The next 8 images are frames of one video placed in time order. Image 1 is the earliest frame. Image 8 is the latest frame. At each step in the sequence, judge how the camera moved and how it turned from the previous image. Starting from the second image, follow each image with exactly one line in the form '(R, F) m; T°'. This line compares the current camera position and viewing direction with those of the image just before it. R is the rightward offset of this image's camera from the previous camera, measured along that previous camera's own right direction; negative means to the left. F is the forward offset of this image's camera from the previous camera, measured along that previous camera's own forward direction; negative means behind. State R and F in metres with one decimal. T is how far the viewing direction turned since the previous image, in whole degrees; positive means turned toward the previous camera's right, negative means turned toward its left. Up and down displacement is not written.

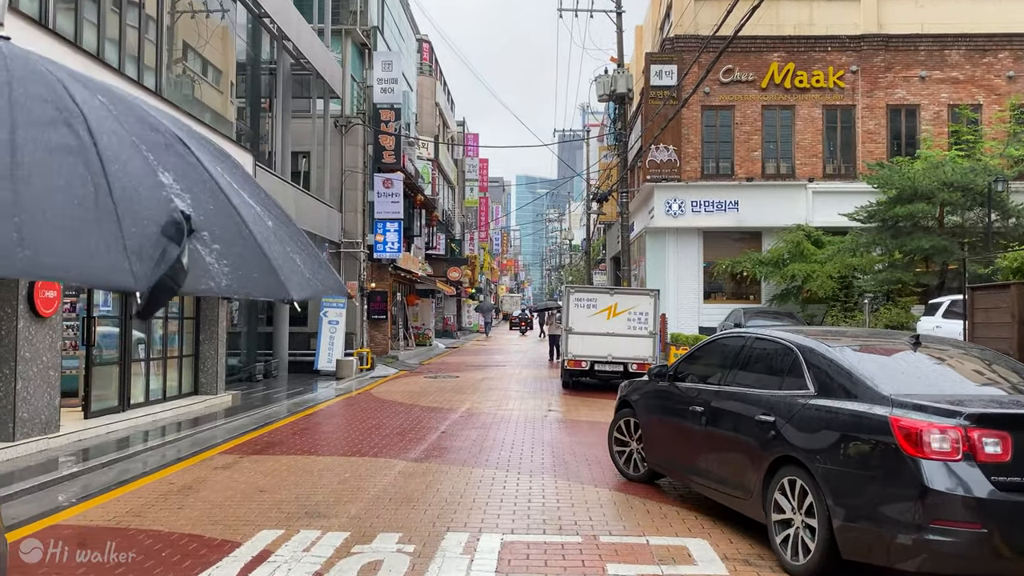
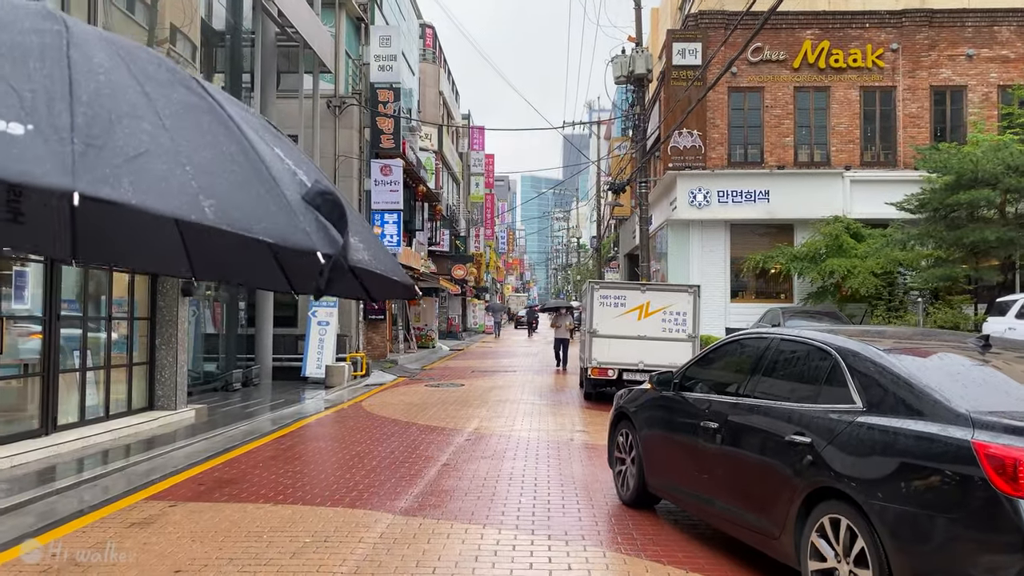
(-0.1, +2.1) m; 0°
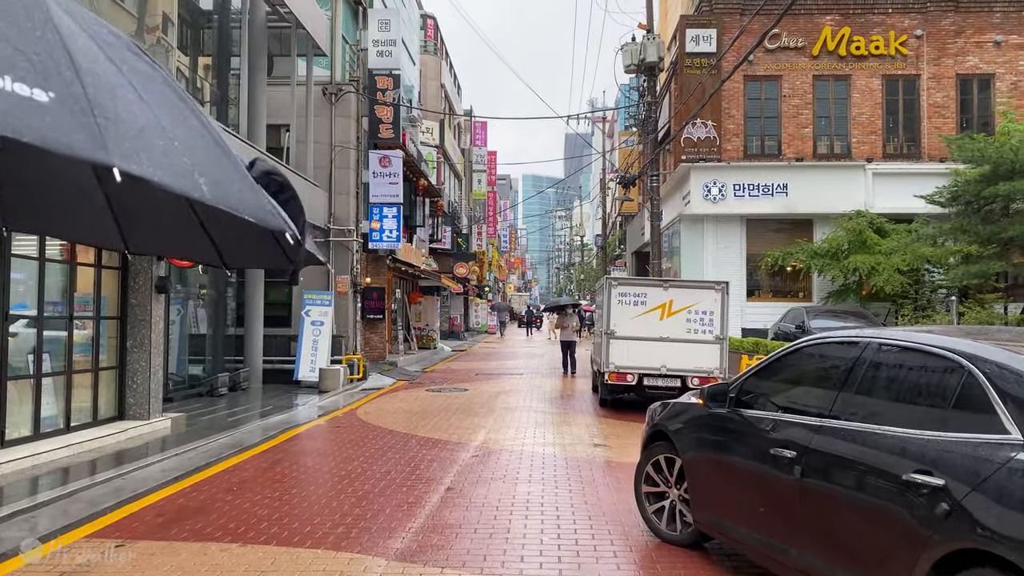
(-0.1, +1.1) m; 0°
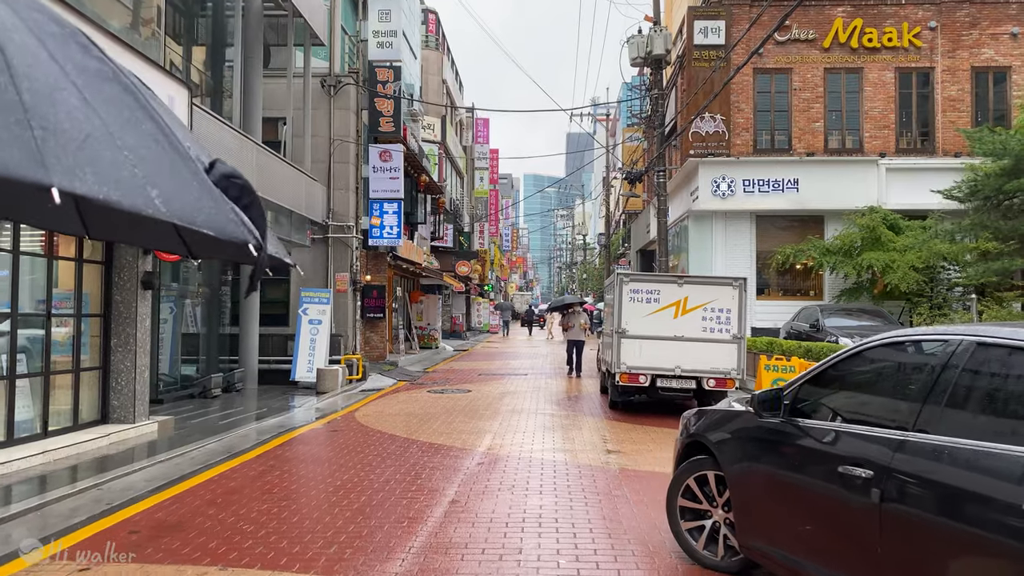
(-0.1, +0.6) m; 0°
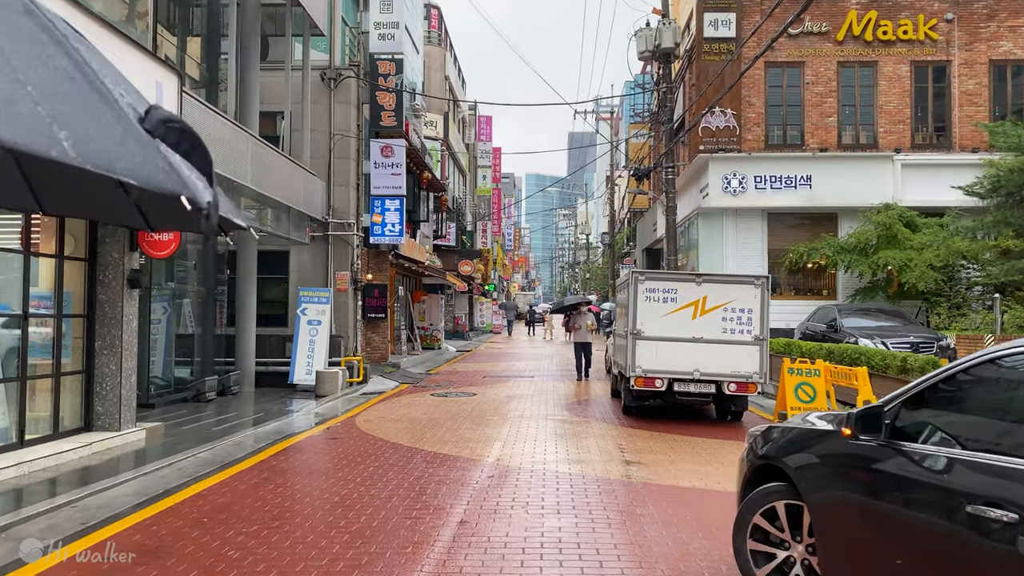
(-0.1, +0.6) m; 0°
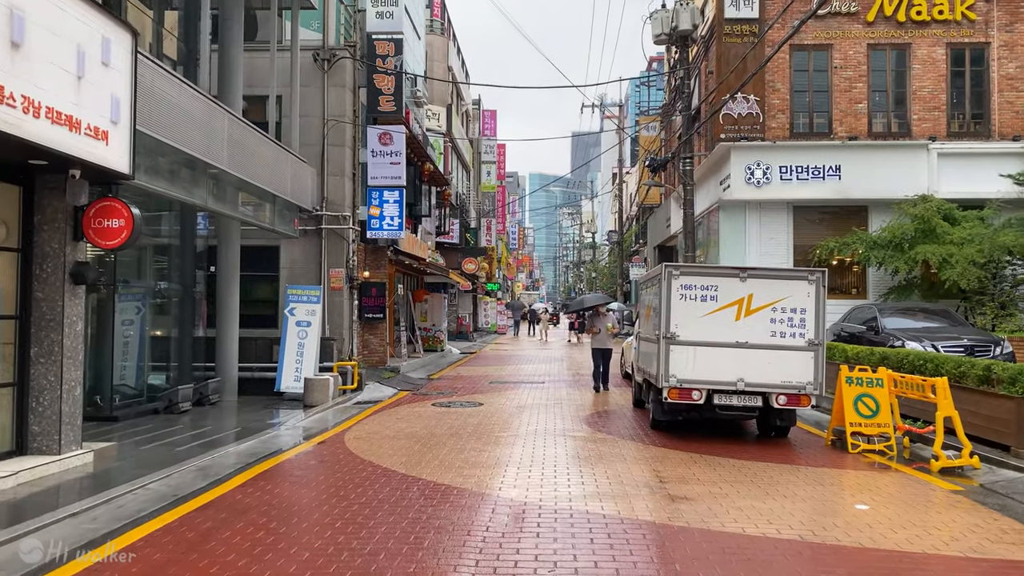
(-0.1, +1.4) m; 0°
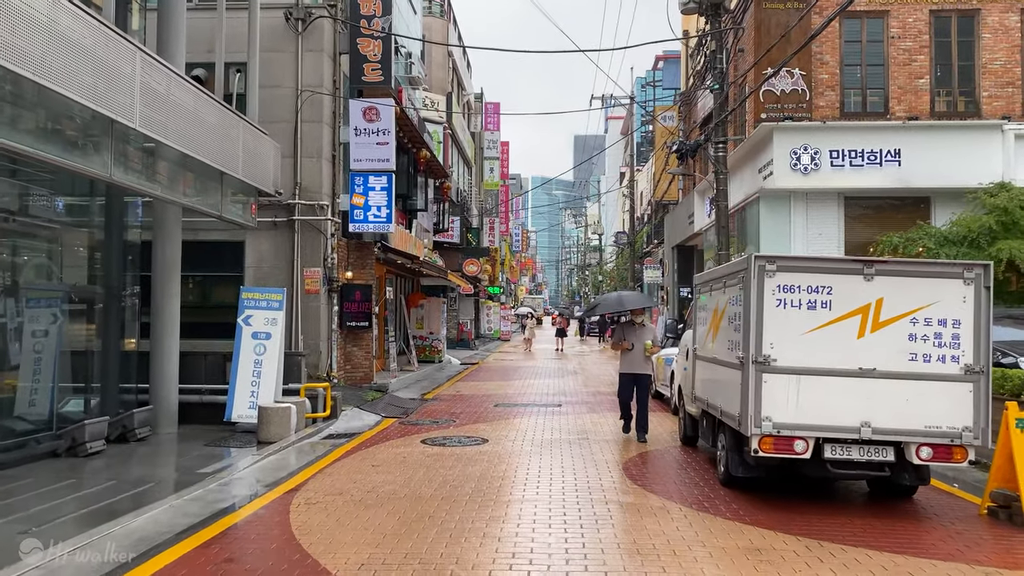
(-0.1, +2.7) m; 0°
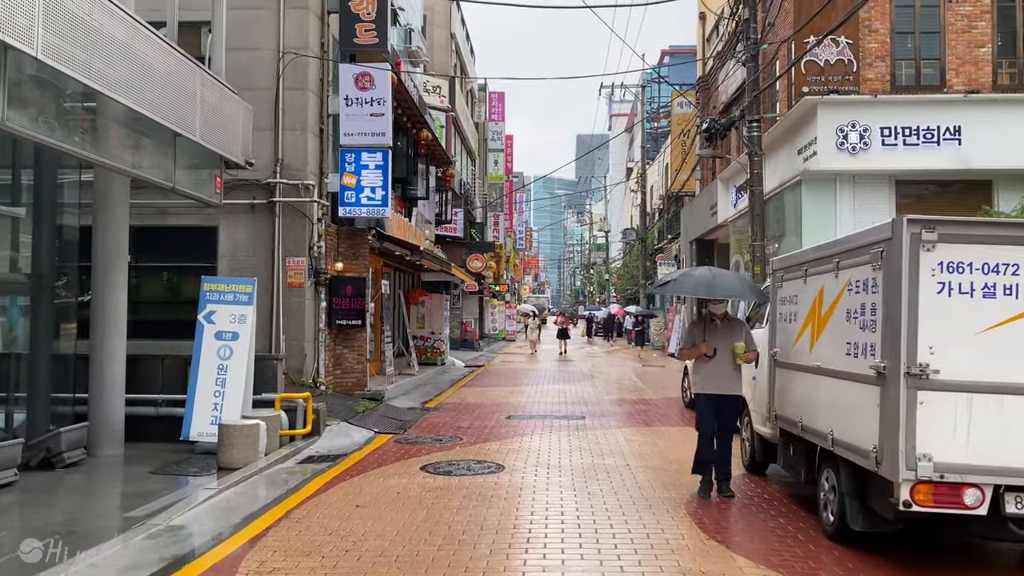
(-0.2, +1.9) m; 0°
